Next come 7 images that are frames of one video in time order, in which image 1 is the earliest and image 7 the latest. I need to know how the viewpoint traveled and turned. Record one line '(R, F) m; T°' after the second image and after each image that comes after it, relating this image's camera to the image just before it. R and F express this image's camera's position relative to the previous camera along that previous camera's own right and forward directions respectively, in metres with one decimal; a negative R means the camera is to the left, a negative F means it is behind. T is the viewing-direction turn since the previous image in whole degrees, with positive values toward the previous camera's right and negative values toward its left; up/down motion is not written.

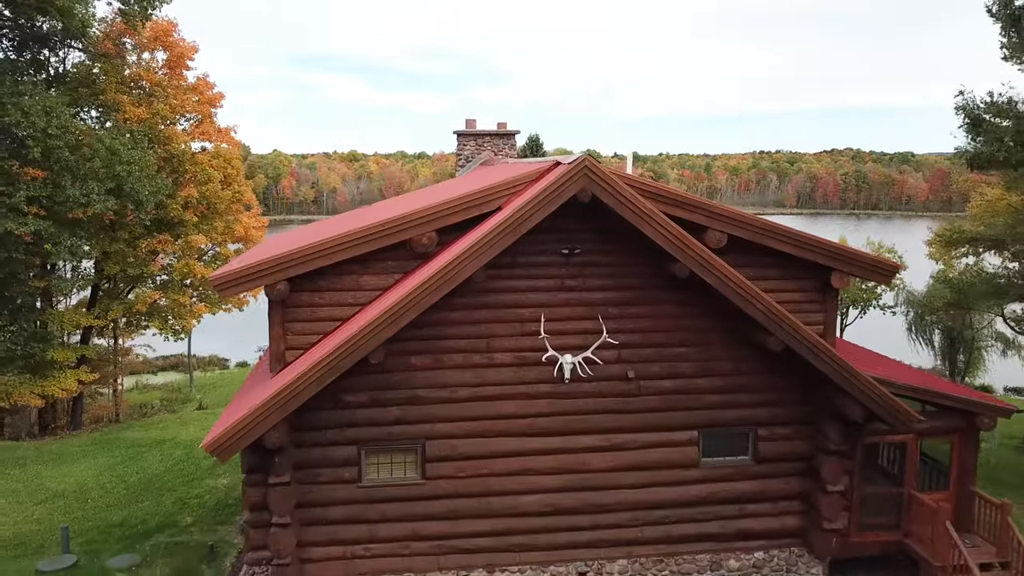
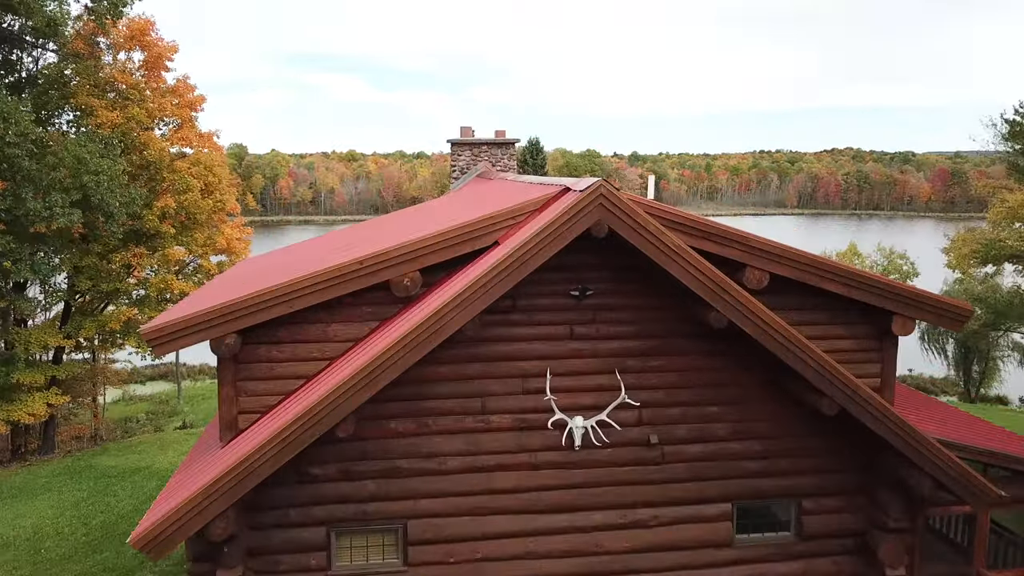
(0.0, +0.9) m; 0°
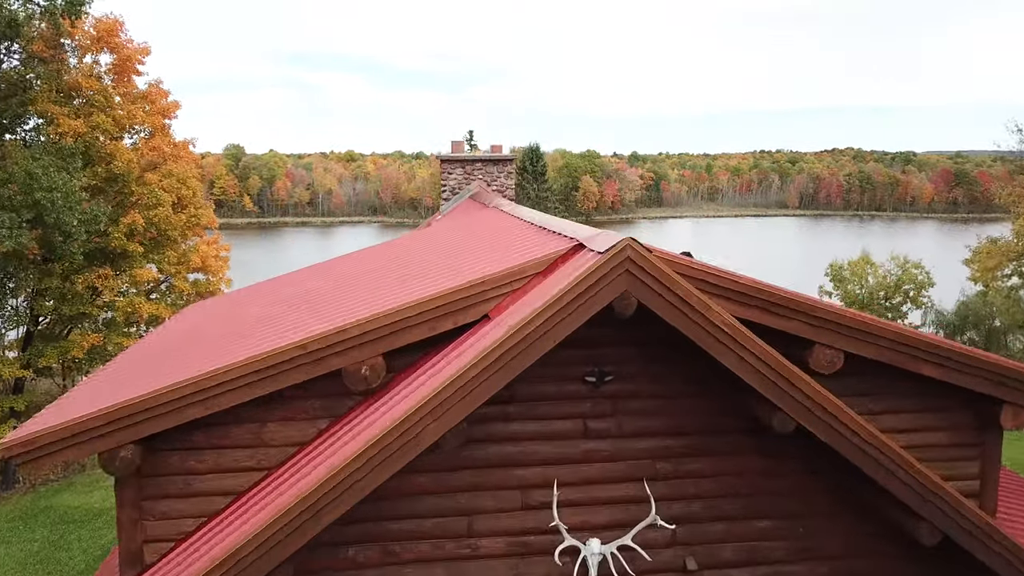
(0.0, +1.1) m; 0°
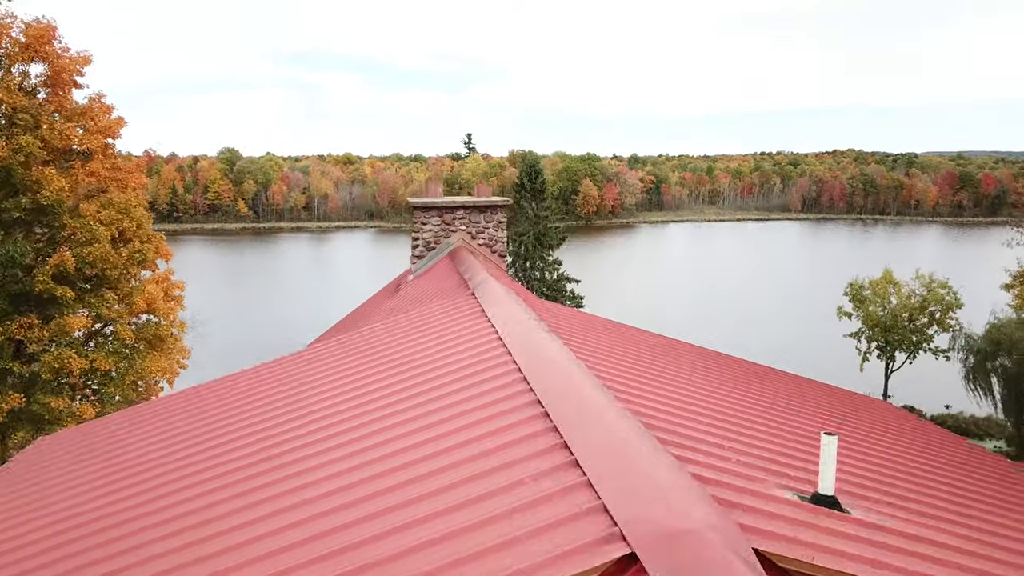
(+0.1, +1.9) m; 0°
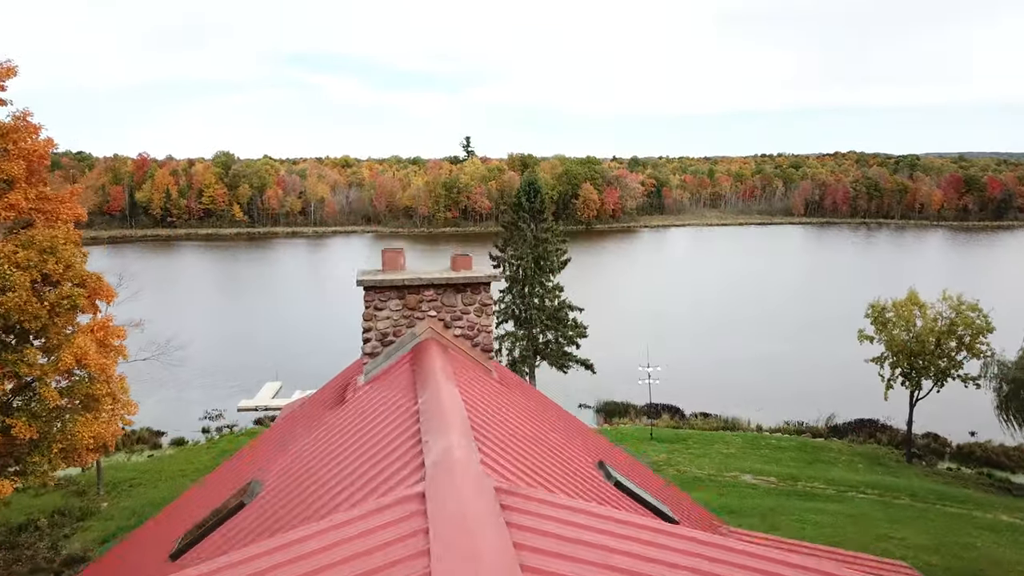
(+0.1, +1.8) m; 0°
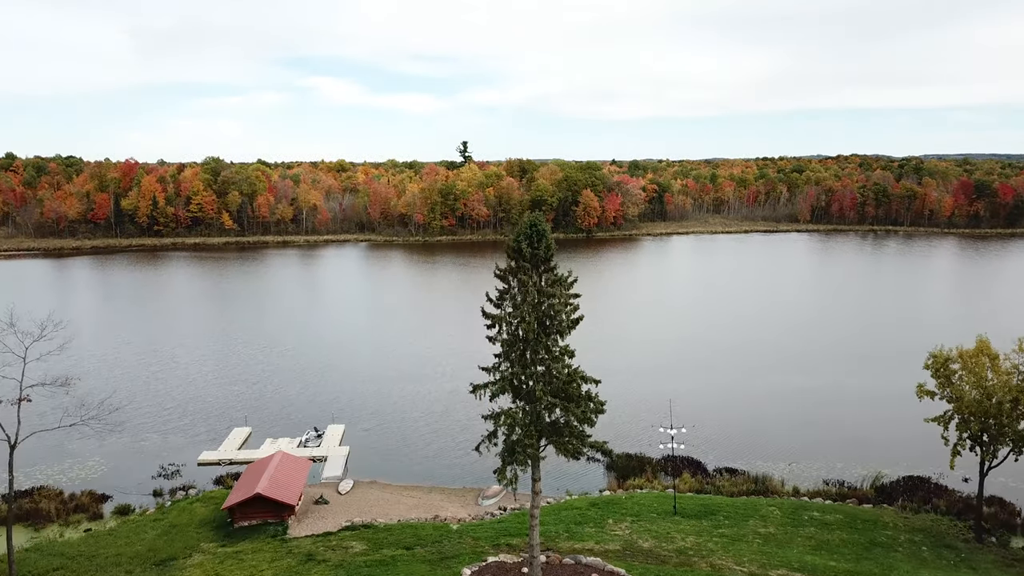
(0.0, +3.8) m; 0°
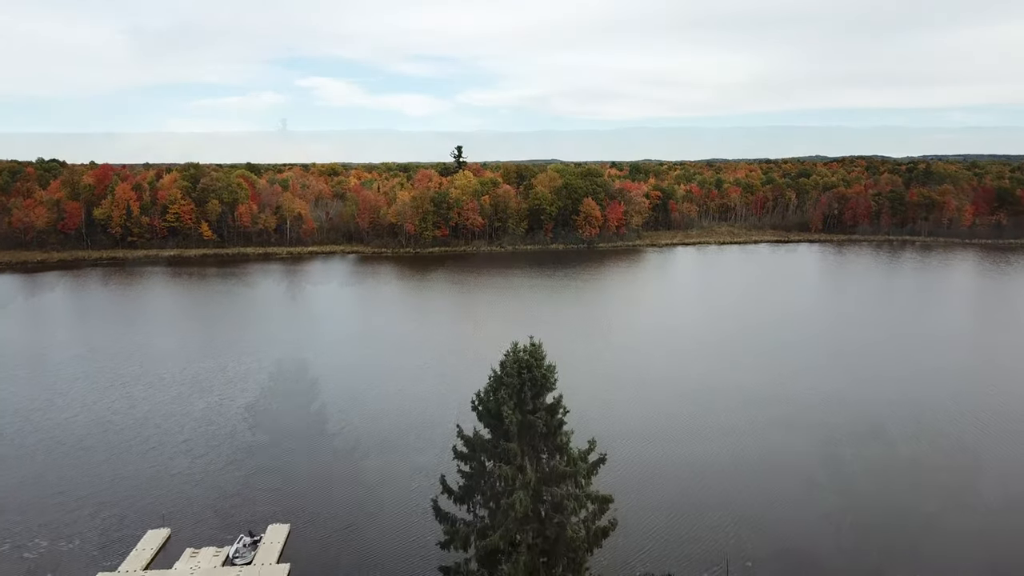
(+0.3, +6.8) m; 0°
